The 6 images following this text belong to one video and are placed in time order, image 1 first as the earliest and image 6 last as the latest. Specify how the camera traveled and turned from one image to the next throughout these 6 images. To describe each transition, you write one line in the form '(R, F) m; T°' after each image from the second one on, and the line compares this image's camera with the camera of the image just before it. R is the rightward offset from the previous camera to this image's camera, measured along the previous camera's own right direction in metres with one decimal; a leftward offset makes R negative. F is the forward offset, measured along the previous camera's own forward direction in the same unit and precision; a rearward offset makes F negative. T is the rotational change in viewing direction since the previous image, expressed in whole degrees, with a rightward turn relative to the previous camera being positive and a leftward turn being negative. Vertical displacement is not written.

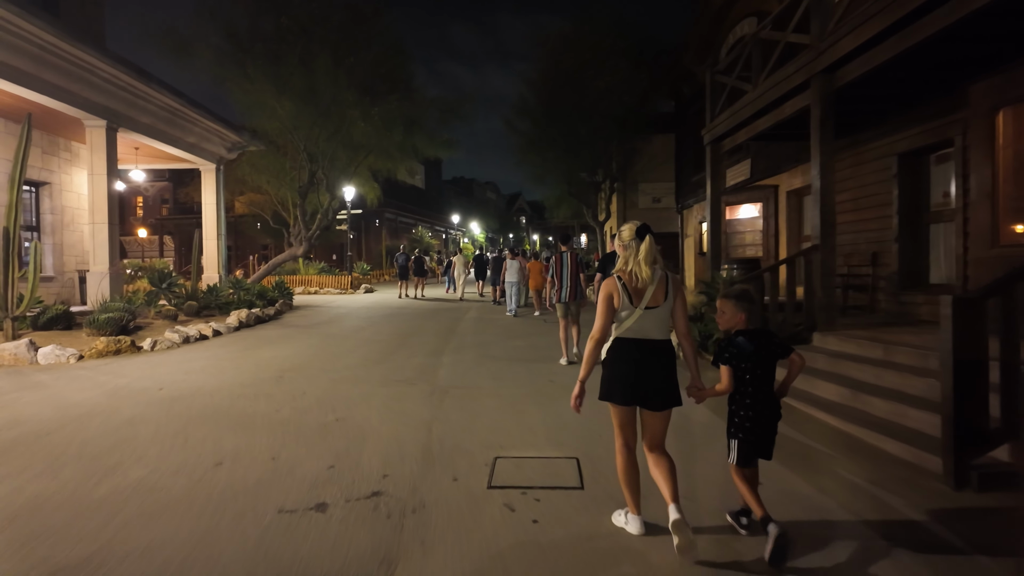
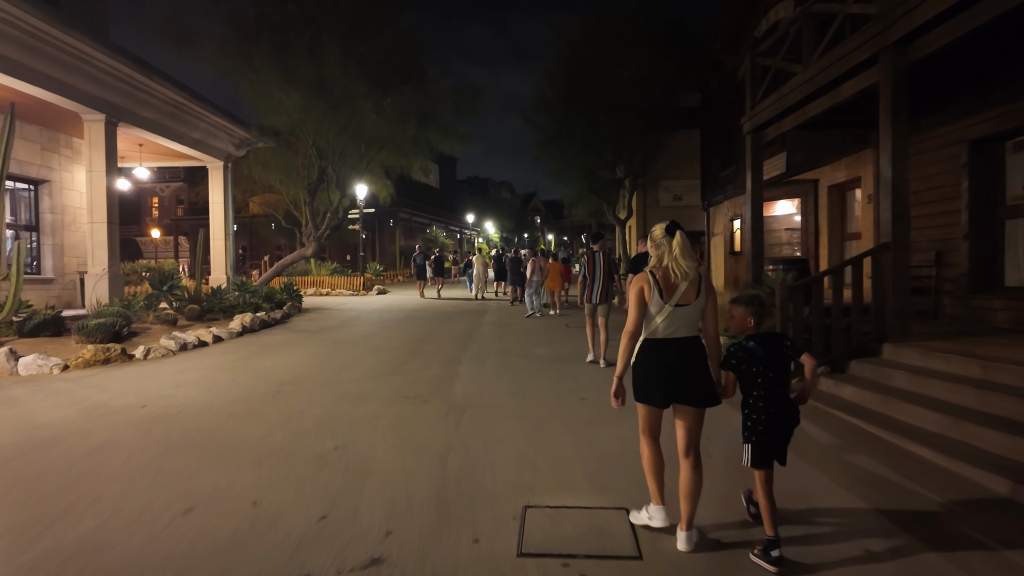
(-0.1, +1.0) m; -1°
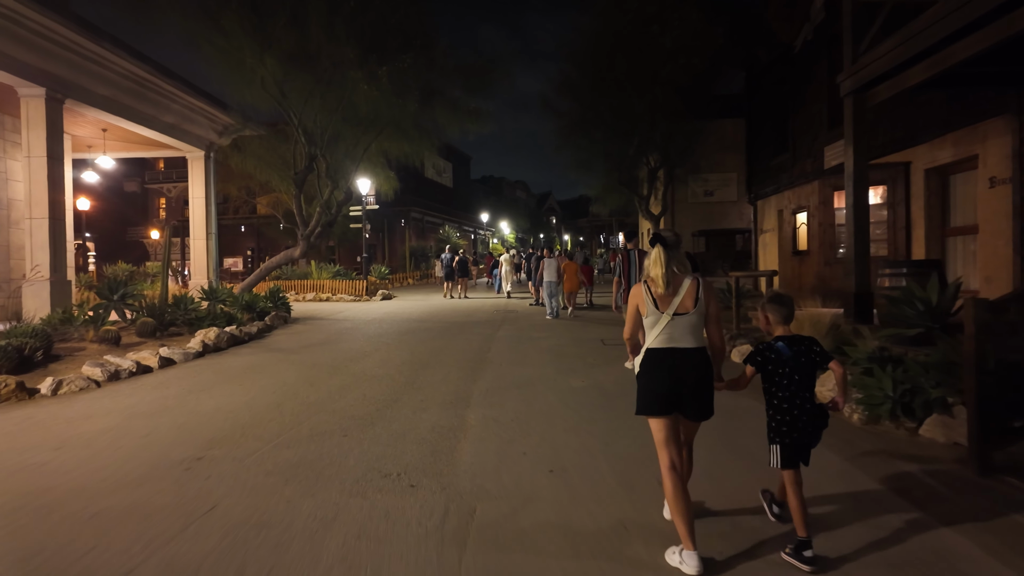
(-0.2, +2.6) m; -1°
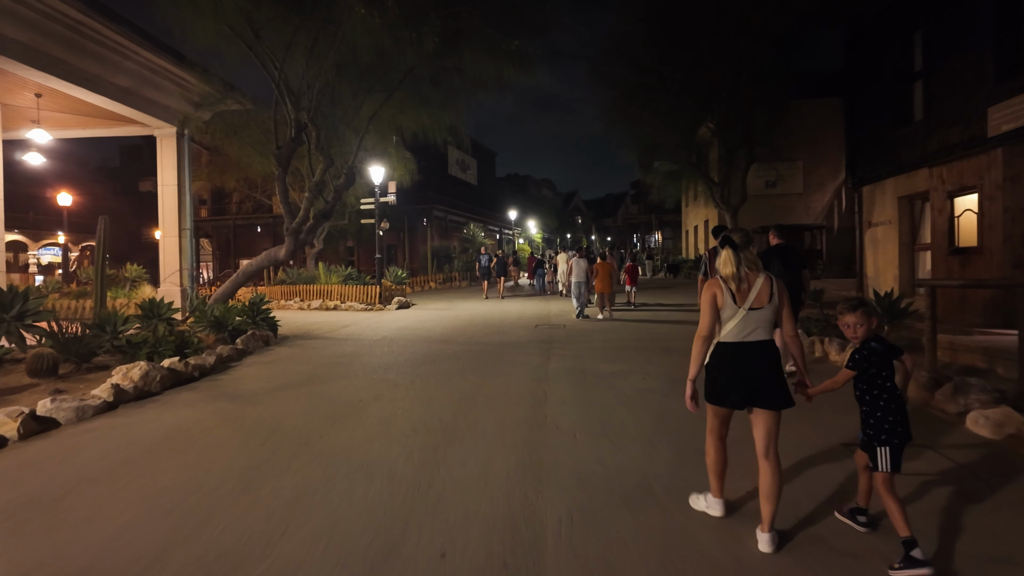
(-0.6, +3.7) m; -2°
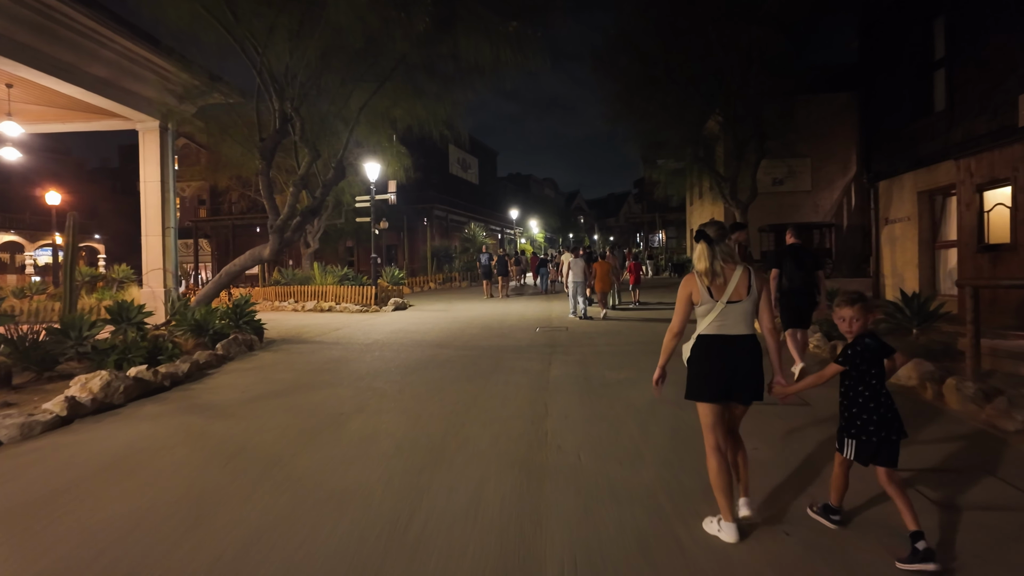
(+0.1, +0.7) m; 0°
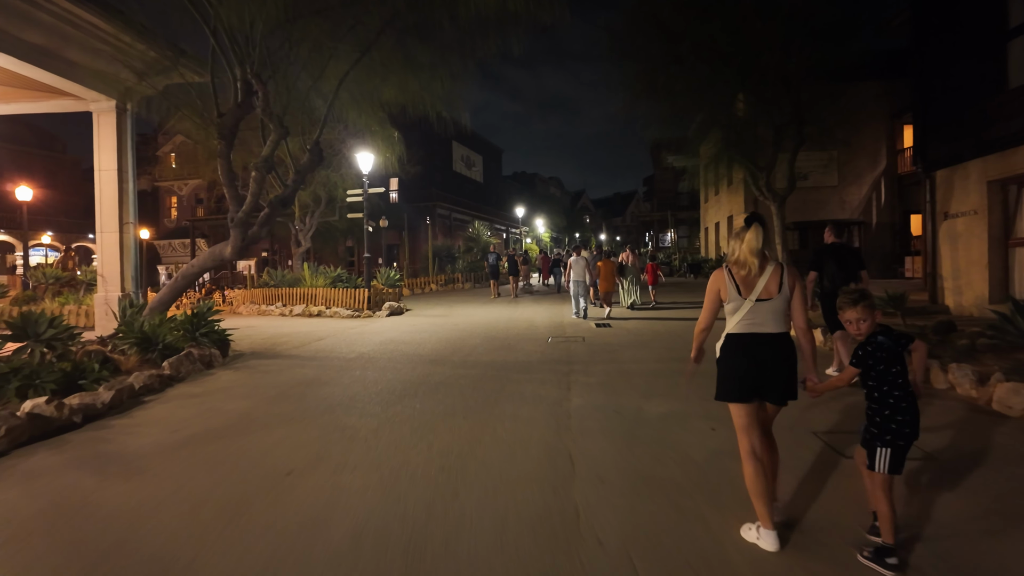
(-0.1, +1.8) m; 0°
